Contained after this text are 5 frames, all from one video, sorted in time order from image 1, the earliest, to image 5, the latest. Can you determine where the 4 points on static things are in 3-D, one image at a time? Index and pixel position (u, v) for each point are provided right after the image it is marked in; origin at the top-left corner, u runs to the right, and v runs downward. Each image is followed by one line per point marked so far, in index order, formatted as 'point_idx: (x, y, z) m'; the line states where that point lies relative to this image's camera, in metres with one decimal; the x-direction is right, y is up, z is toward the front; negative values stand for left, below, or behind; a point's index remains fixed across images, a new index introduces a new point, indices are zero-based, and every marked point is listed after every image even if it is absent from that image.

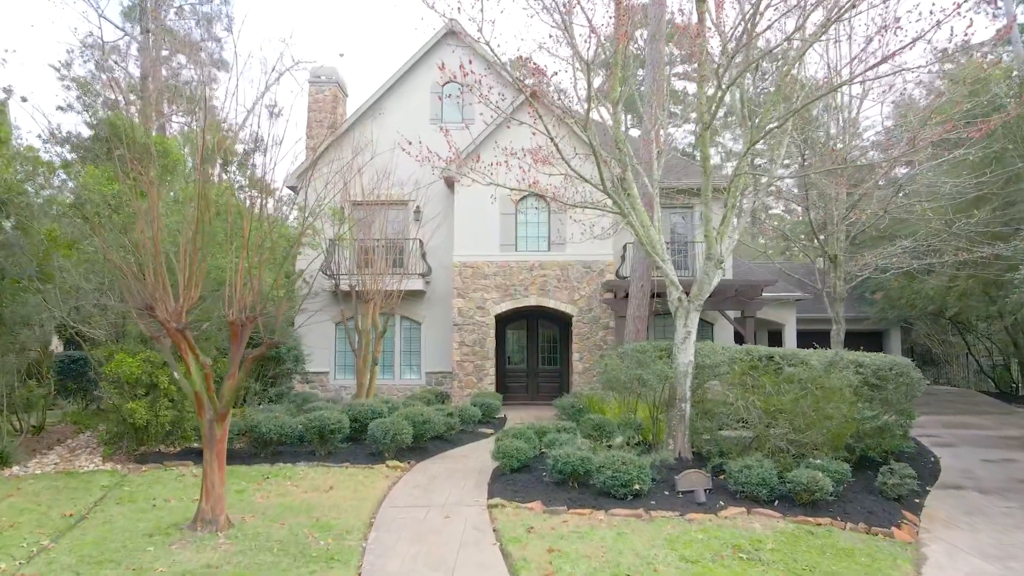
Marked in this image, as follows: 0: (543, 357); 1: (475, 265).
0: (+0.7, -1.6, +16.9) m
1: (-0.8, +0.5, +15.6) m
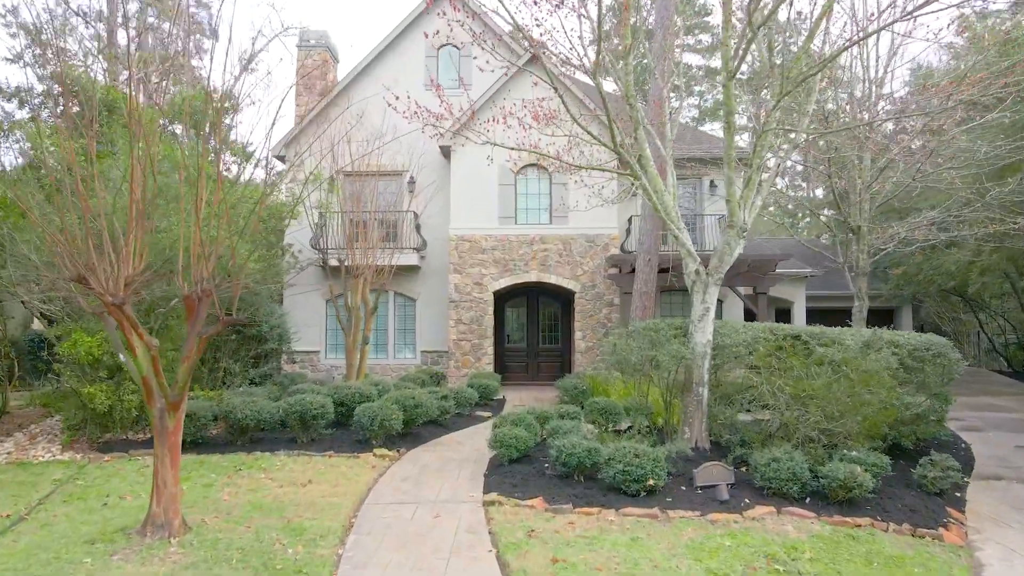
0: (+0.7, -1.1, +16.1) m
1: (-0.8, +1.0, +14.8) m
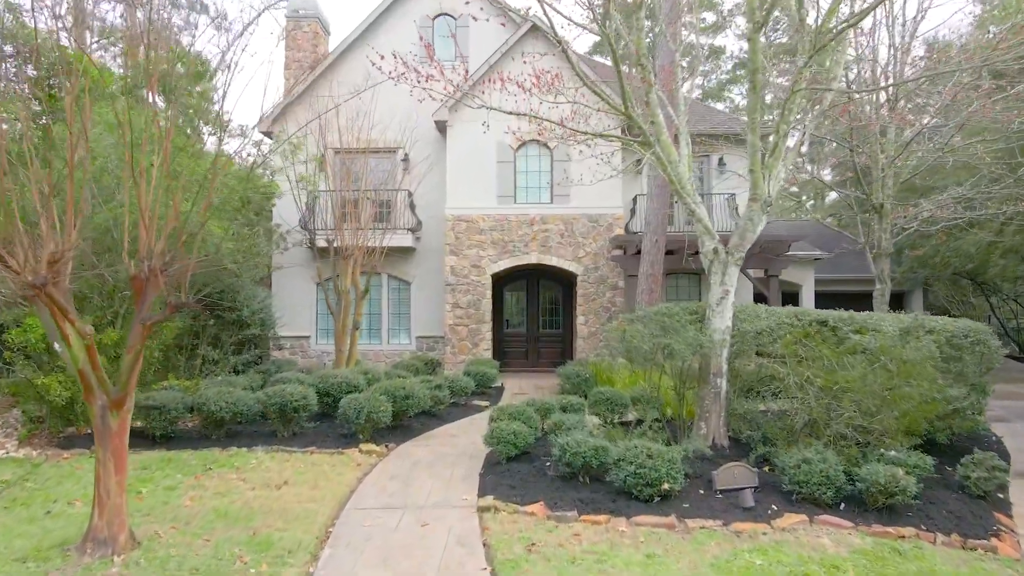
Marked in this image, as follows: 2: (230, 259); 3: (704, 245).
0: (+0.7, -0.7, +15.5) m
1: (-0.8, +1.4, +14.1) m
2: (-3.6, +0.4, +9.0) m
3: (+1.7, +0.4, +6.4) m
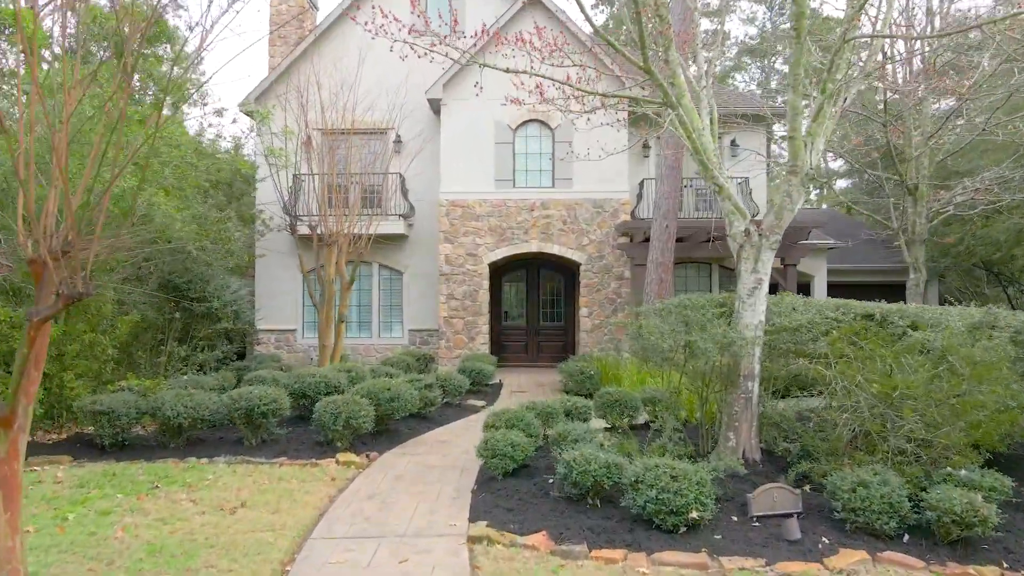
0: (+0.7, -0.5, +14.6) m
1: (-0.9, +1.6, +13.1) m
2: (-3.6, +0.5, +8.1) m
3: (+1.7, +0.5, +5.5) m
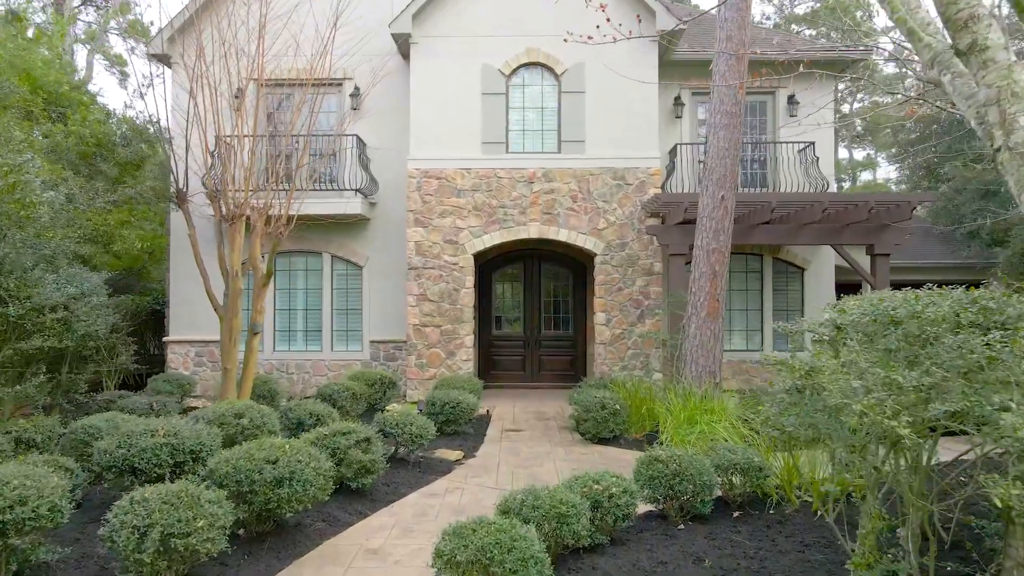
0: (+0.6, -0.5, +11.2) m
1: (-1.0, +1.6, +9.8) m
2: (-3.7, +0.5, +4.7) m
3: (+1.6, +0.5, +2.1) m
